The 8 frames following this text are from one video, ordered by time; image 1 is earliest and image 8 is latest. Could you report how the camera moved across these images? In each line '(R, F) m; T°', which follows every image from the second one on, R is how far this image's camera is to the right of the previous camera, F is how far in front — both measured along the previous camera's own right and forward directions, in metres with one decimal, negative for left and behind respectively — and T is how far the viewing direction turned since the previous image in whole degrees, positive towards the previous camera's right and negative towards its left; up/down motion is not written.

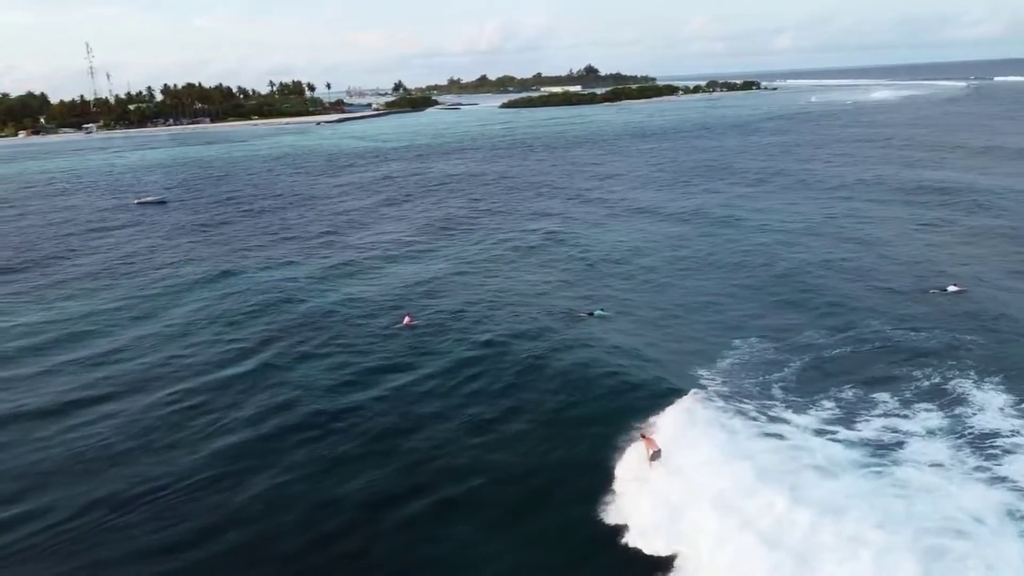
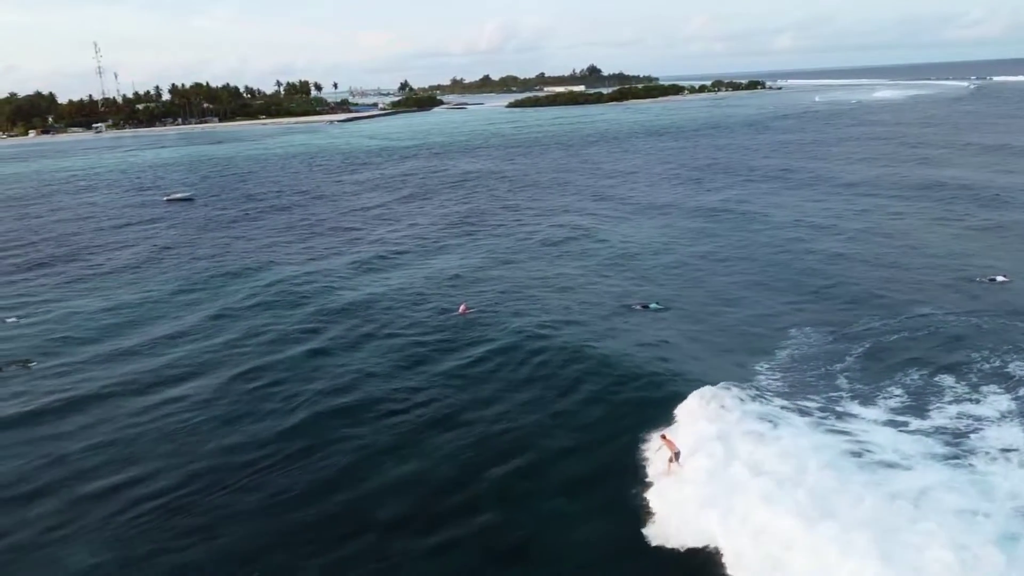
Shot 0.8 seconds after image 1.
(-1.4, -0.5) m; 0°
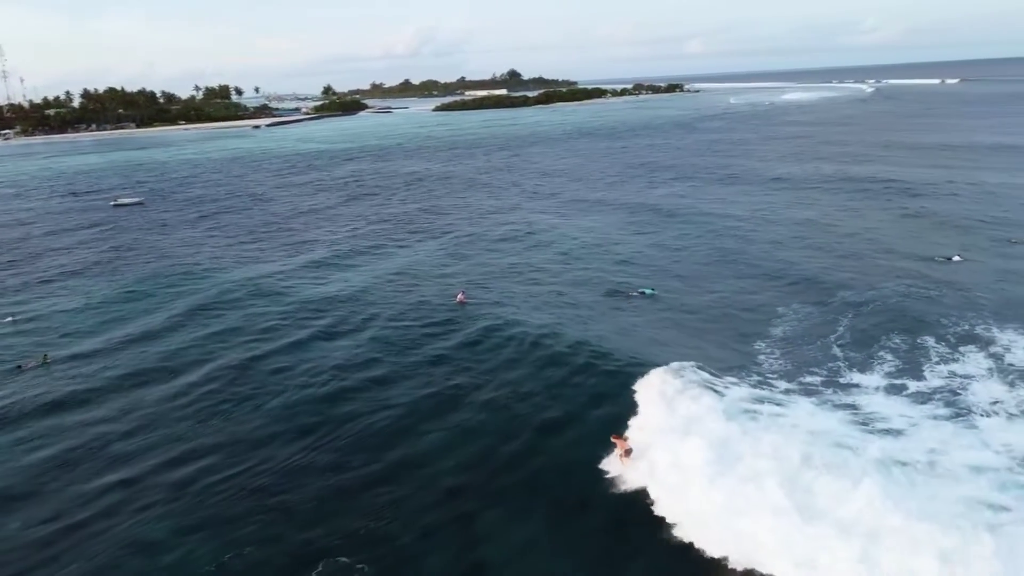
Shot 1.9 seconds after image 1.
(-2.0, -0.8) m; +5°
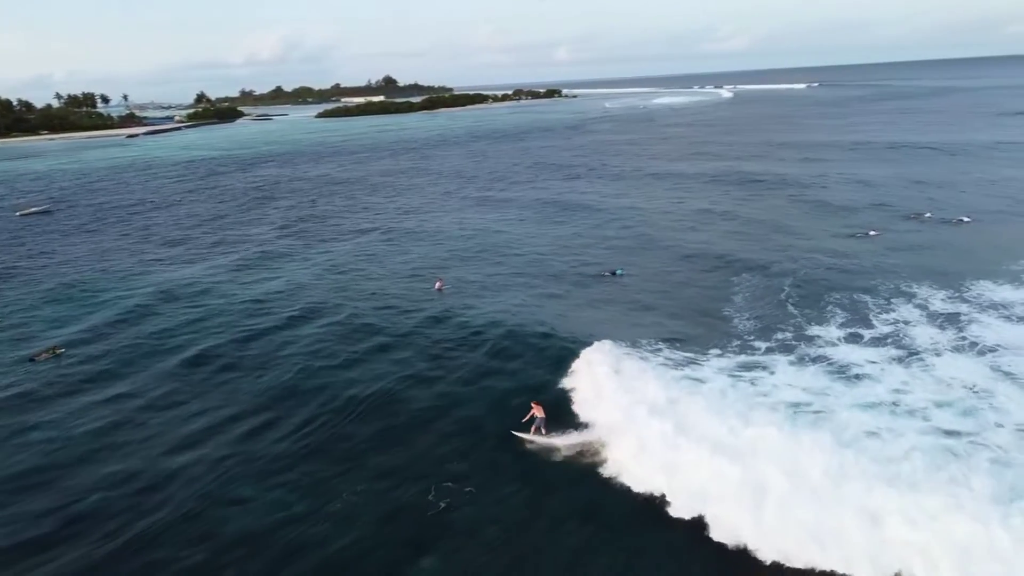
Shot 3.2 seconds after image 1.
(-2.6, -1.4) m; +8°
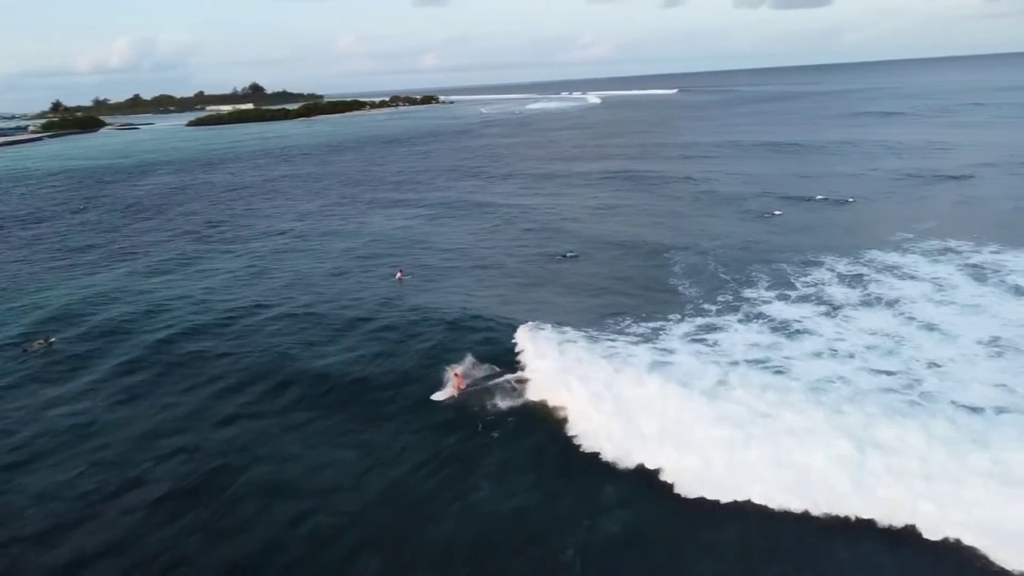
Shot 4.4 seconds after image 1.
(-2.3, -1.8) m; +8°
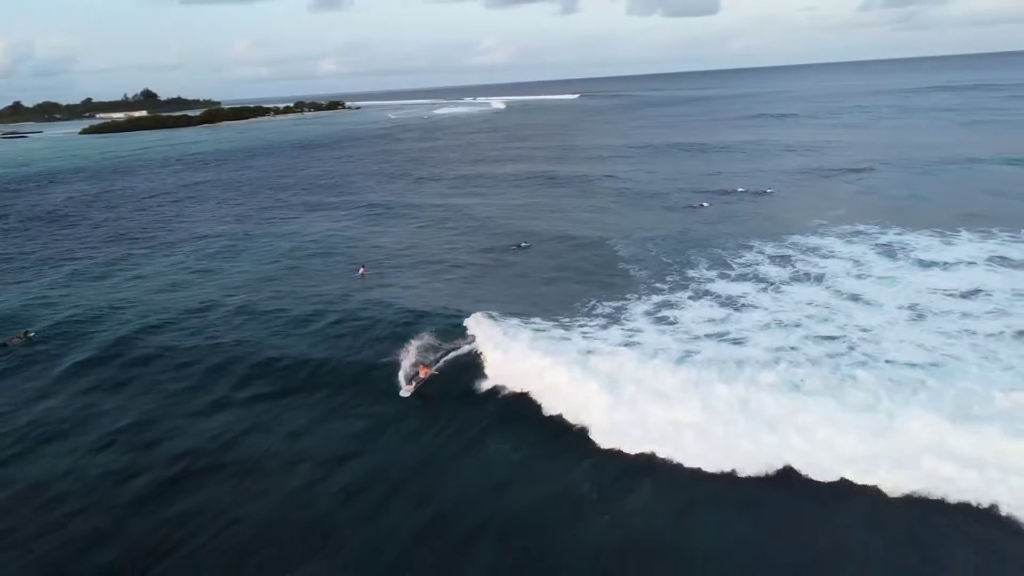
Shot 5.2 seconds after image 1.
(-1.6, -1.4) m; +6°
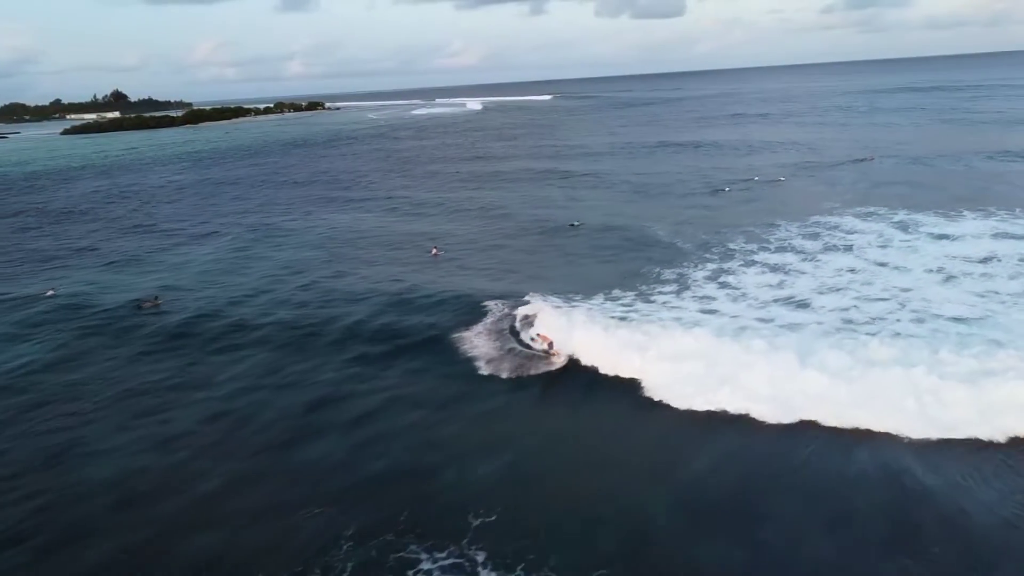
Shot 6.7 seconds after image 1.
(-2.7, -2.6) m; +2°
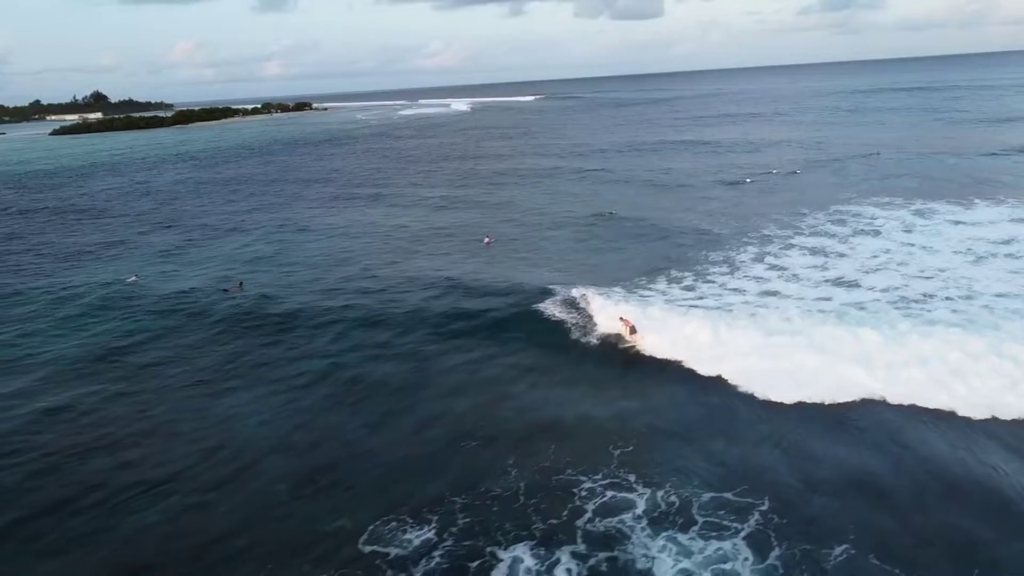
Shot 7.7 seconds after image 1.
(-2.2, -1.6) m; +1°
